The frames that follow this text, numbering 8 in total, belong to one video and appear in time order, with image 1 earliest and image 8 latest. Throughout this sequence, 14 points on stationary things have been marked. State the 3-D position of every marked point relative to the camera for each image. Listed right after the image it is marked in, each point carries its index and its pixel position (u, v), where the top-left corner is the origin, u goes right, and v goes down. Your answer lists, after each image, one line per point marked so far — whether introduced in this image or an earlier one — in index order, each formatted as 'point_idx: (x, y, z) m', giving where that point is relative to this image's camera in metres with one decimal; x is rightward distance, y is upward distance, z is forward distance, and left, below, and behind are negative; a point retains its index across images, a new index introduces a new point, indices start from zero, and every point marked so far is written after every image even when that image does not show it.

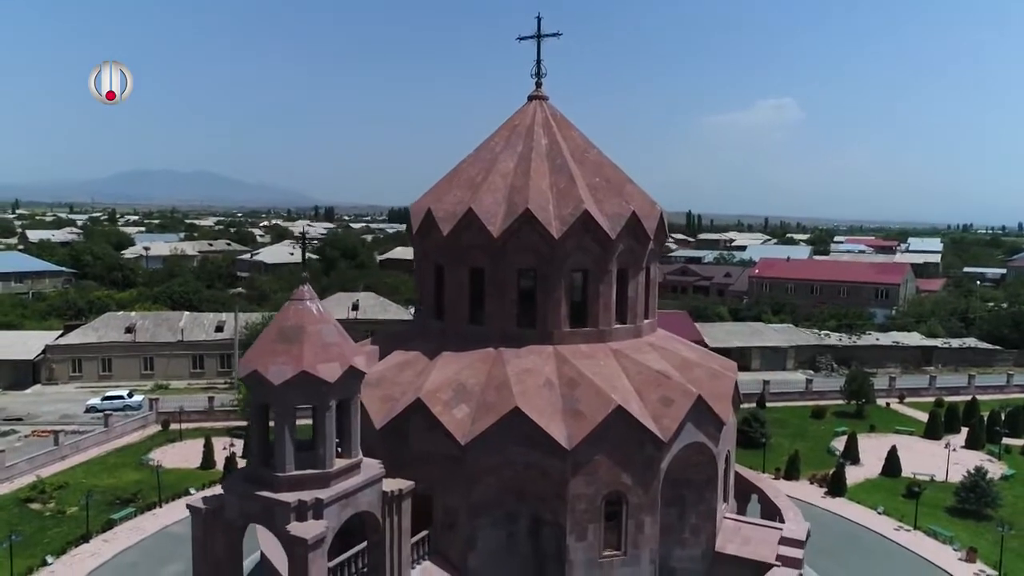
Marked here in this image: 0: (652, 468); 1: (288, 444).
0: (+2.8, -3.6, +14.2) m
1: (-3.3, -2.3, +10.5) m
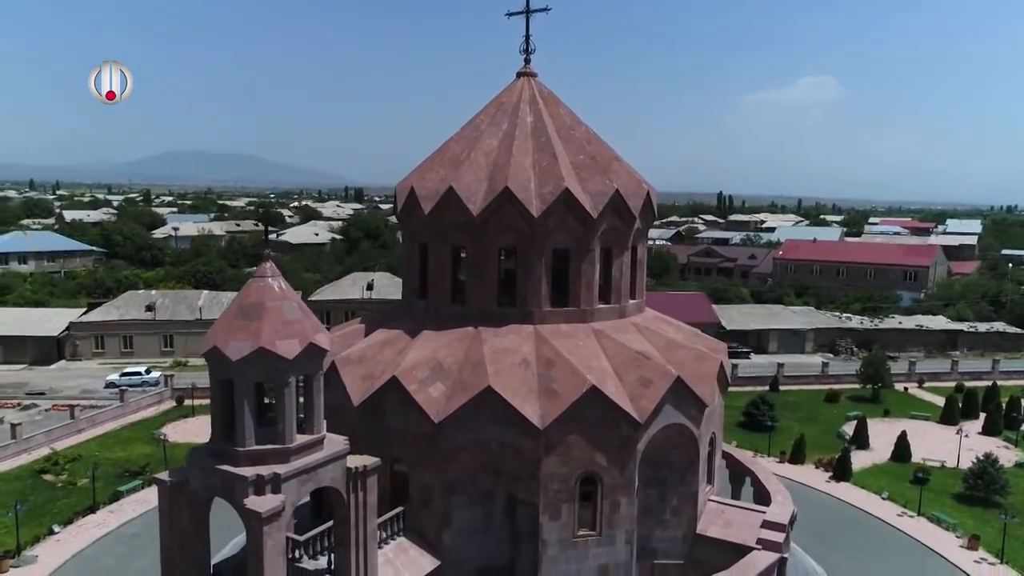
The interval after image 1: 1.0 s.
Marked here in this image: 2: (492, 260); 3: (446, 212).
0: (+2.3, -3.2, +14.1) m
1: (-3.9, -2.0, +10.6) m
2: (-0.4, +0.6, +15.4) m
3: (-1.4, +1.7, +15.6) m
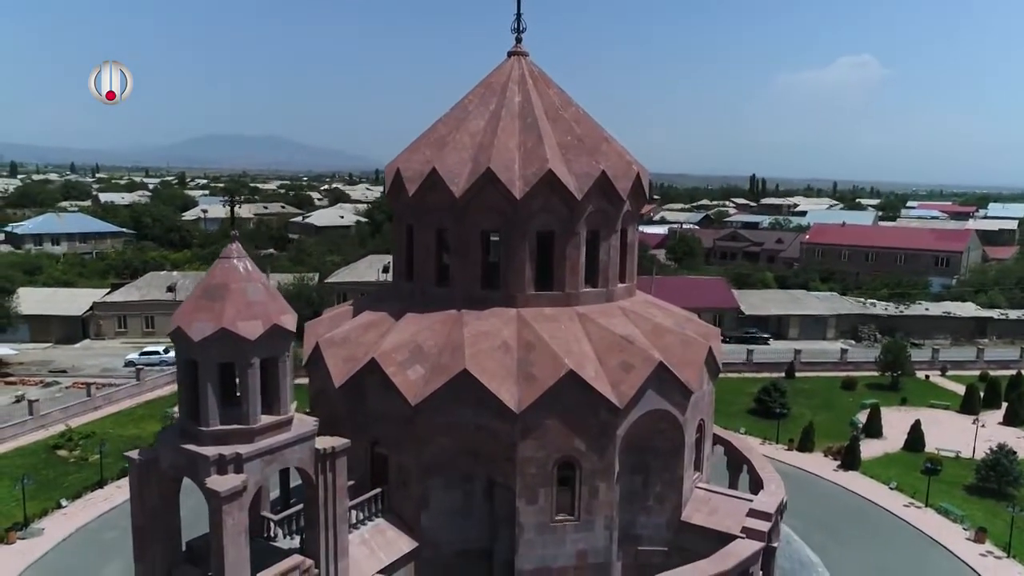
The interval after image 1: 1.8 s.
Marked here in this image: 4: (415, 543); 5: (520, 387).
0: (+1.8, -2.9, +13.9) m
1: (-4.5, -1.7, +10.7) m
2: (-0.8, +1.0, +15.3) m
3: (-1.8, +2.0, +15.5) m
4: (-1.9, -5.1, +14.2) m
5: (+0.2, -1.9, +13.7) m
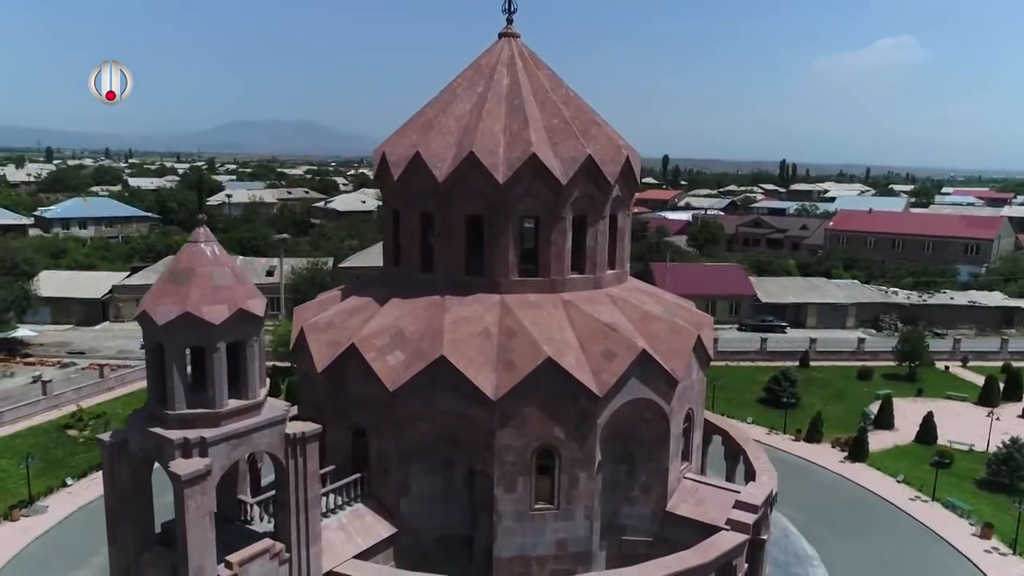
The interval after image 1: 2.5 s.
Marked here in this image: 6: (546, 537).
0: (+1.4, -2.6, +13.7) m
1: (-5.0, -1.4, +10.7) m
2: (-1.1, +1.3, +15.1) m
3: (-2.1, +2.4, +15.3) m
4: (-2.3, -4.8, +14.1) m
5: (-0.3, -1.6, +13.5) m
6: (+0.7, -4.9, +14.0) m
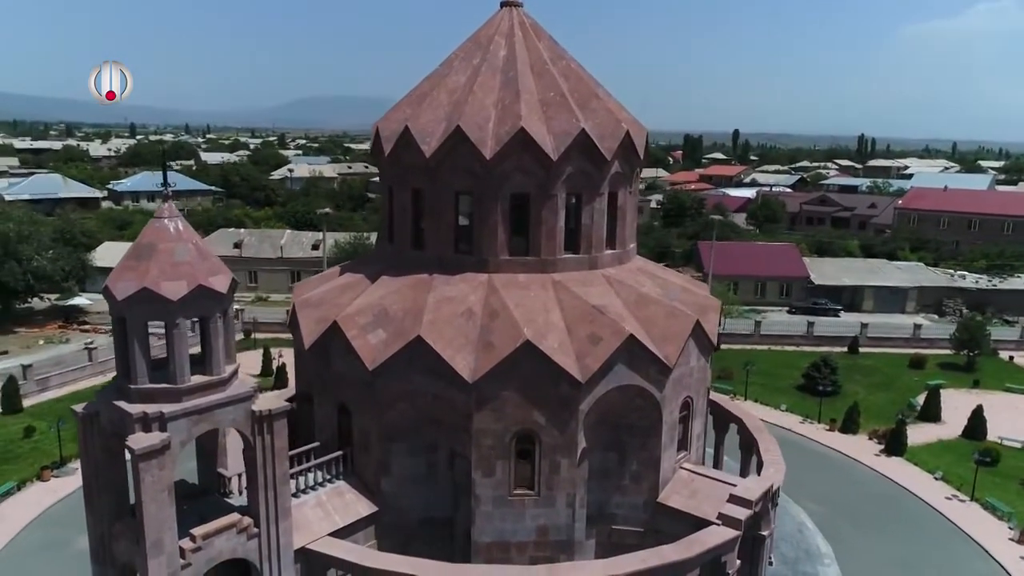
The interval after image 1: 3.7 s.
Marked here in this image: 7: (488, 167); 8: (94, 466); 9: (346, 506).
0: (+1.0, -2.2, +13.2) m
1: (-5.7, -1.1, +10.8) m
2: (-1.3, +1.7, +14.7) m
3: (-2.3, +2.8, +15.0) m
4: (-2.7, -4.3, +14.1) m
5: (-0.6, -1.2, +13.2) m
6: (+0.3, -4.5, +13.6) m
7: (-0.5, +2.4, +14.2) m
8: (-6.8, -2.9, +11.7) m
9: (-3.2, -4.2, +13.8) m
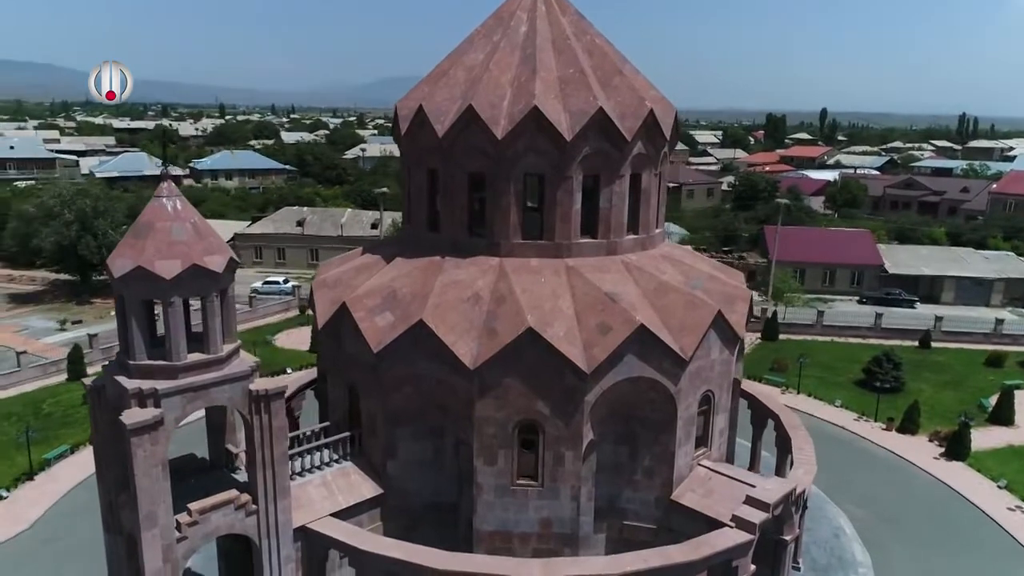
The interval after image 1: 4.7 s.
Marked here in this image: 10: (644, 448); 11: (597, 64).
0: (+1.1, -2.0, +12.8) m
1: (-5.8, -0.7, +11.0) m
2: (-1.0, +2.1, +14.4) m
3: (-1.9, +3.2, +14.7) m
4: (-2.6, -4.0, +14.1) m
5: (-0.6, -1.0, +12.8) m
6: (+0.3, -4.2, +13.3) m
7: (-0.2, +2.7, +13.7) m
8: (-6.9, -2.5, +12.1) m
9: (-3.1, -3.9, +13.8) m
10: (+2.6, -3.1, +13.9) m
11: (+1.8, +4.7, +14.9) m
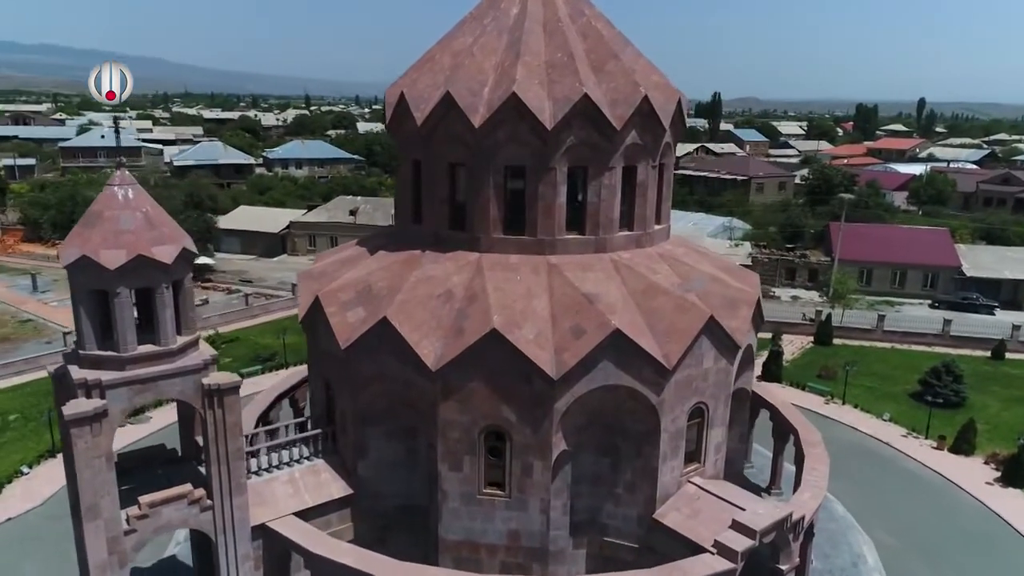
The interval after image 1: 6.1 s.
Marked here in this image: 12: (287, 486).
0: (+0.5, -2.0, +11.9) m
1: (-6.5, -0.6, +10.9) m
2: (-1.3, +2.1, +13.7) m
3: (-2.2, +3.3, +14.1) m
4: (-3.1, -3.9, +13.6) m
5: (-1.1, -0.9, +12.2) m
6: (-0.3, -4.2, +12.6) m
7: (-0.6, +2.7, +13.0) m
8: (-7.6, -2.3, +12.1) m
9: (-3.6, -3.7, +13.5) m
10: (+2.0, -3.1, +12.9) m
11: (+1.6, +4.7, +13.9) m
12: (-4.2, -3.7, +13.2) m
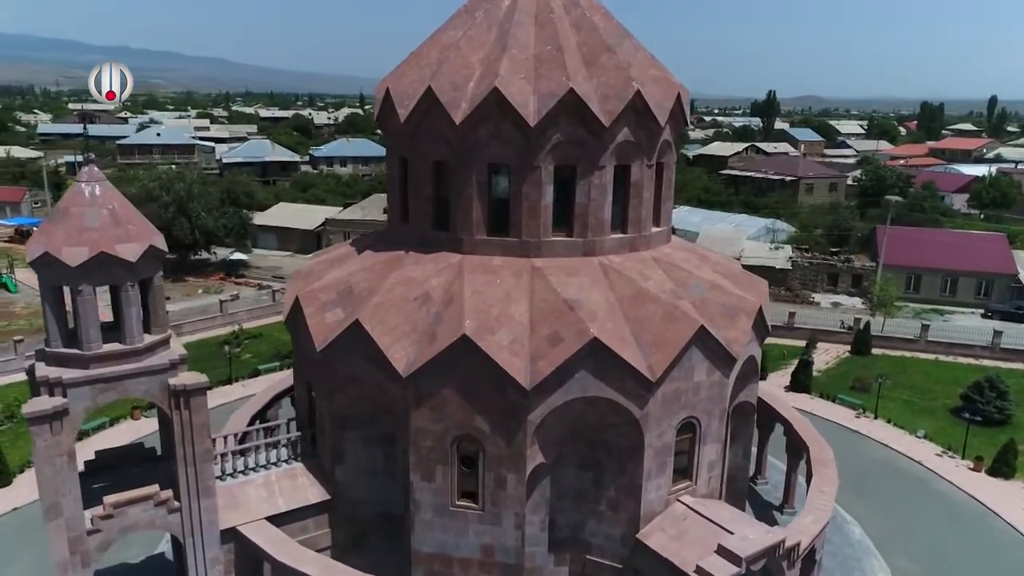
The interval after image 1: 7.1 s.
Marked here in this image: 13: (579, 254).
0: (0.0, -2.1, +11.4) m
1: (-7.0, -0.5, +10.8) m
2: (-1.6, +2.1, +13.2) m
3: (-2.4, +3.3, +13.7) m
4: (-3.4, -3.9, +13.3) m
5: (-1.5, -1.0, +11.7) m
6: (-0.7, -4.2, +12.1) m
7: (-0.9, +2.7, +12.5) m
8: (-8.0, -2.2, +12.1) m
9: (-4.0, -3.7, +13.2) m
10: (+1.6, -3.2, +12.3) m
11: (+1.4, +4.6, +13.2) m
12: (-4.5, -3.7, +13.0) m
13: (+1.2, +0.6, +13.0) m
